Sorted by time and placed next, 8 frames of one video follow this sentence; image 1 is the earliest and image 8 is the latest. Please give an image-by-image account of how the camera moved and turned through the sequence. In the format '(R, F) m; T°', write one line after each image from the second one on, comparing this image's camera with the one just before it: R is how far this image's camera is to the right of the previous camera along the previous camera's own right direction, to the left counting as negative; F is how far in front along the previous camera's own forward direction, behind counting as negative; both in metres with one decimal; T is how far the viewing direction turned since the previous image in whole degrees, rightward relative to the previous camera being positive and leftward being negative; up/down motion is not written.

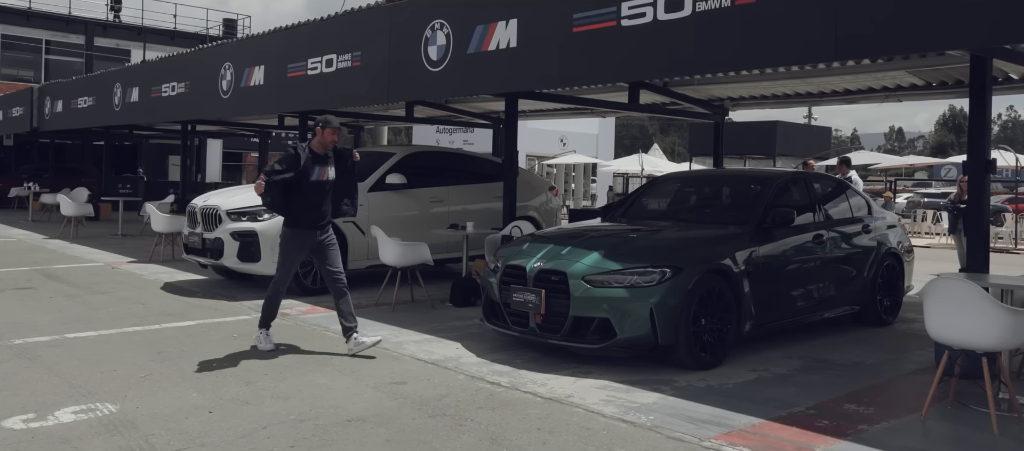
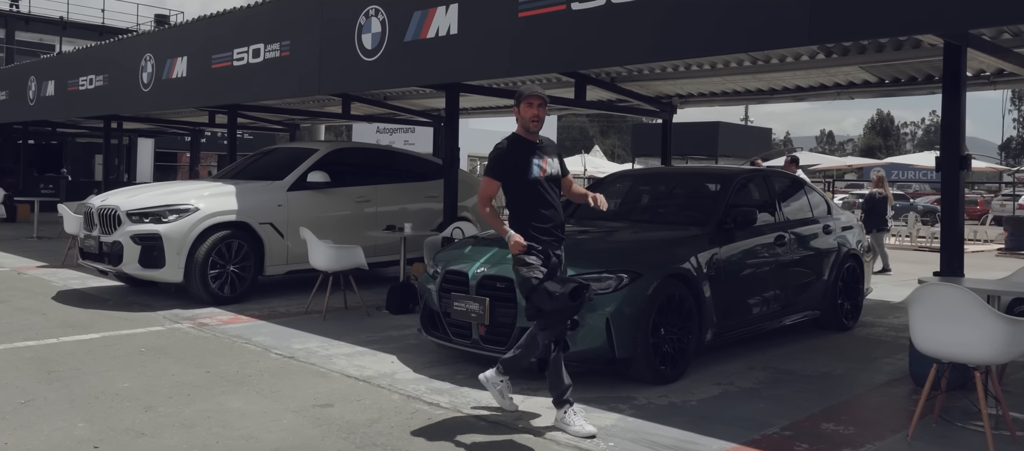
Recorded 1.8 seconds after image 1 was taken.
(0.0, +0.6) m; +4°
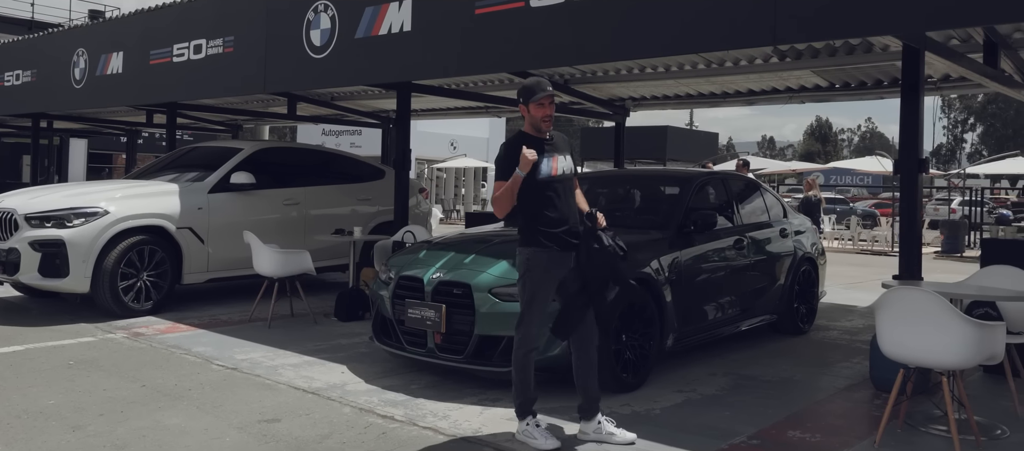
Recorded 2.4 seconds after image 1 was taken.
(-0.1, +0.2) m; +4°
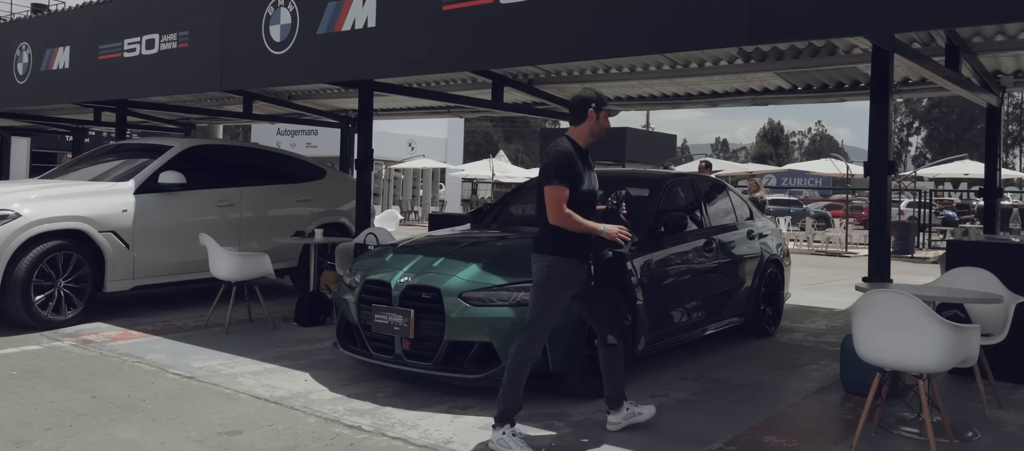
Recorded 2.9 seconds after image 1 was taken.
(-0.1, +0.1) m; +3°
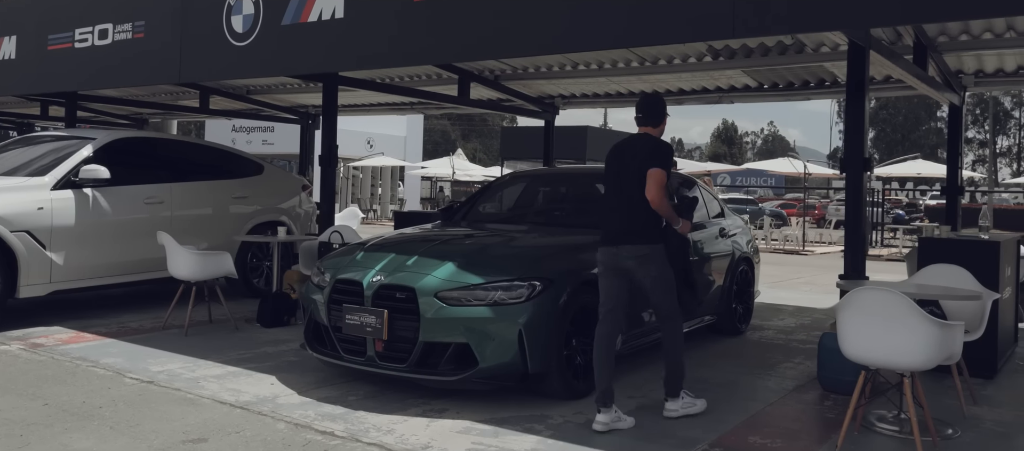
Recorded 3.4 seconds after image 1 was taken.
(-0.1, +0.1) m; +3°
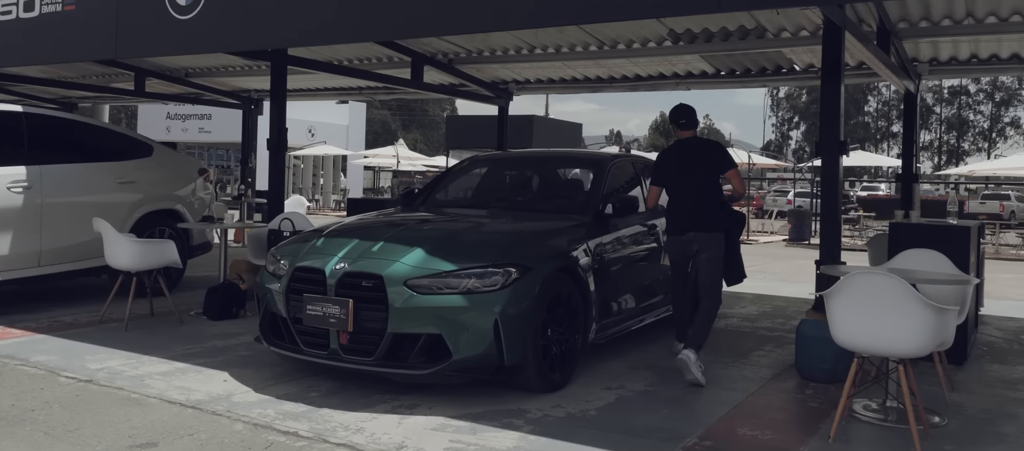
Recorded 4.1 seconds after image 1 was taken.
(-0.2, +0.3) m; +4°
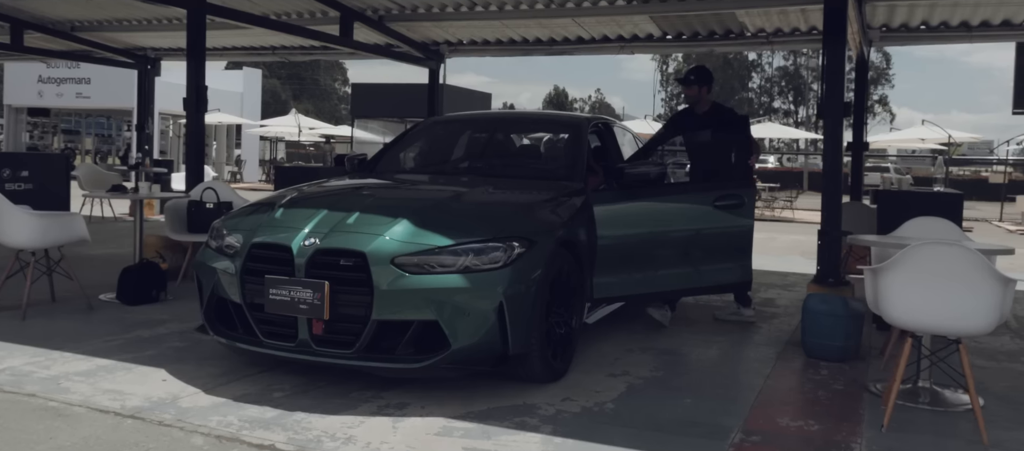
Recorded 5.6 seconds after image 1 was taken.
(-0.5, +0.6) m; +7°
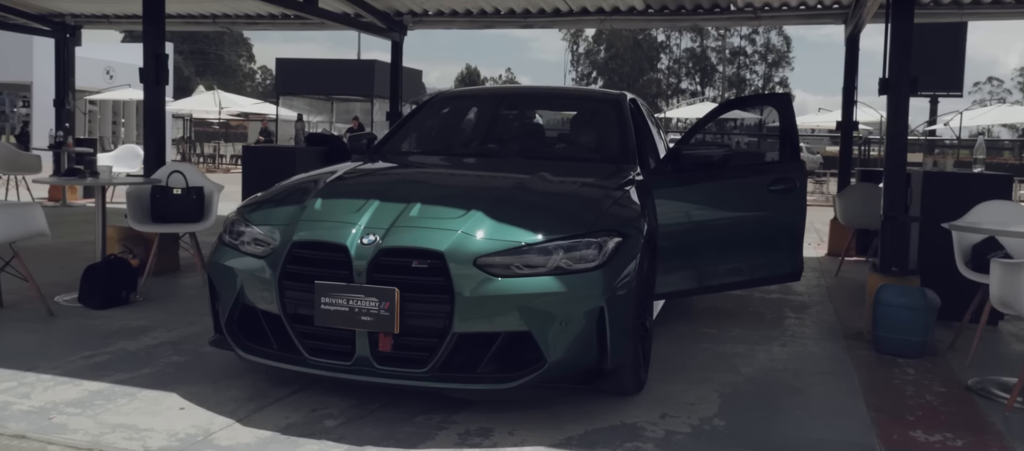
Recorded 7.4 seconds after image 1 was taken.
(-0.7, +0.6) m; +6°
